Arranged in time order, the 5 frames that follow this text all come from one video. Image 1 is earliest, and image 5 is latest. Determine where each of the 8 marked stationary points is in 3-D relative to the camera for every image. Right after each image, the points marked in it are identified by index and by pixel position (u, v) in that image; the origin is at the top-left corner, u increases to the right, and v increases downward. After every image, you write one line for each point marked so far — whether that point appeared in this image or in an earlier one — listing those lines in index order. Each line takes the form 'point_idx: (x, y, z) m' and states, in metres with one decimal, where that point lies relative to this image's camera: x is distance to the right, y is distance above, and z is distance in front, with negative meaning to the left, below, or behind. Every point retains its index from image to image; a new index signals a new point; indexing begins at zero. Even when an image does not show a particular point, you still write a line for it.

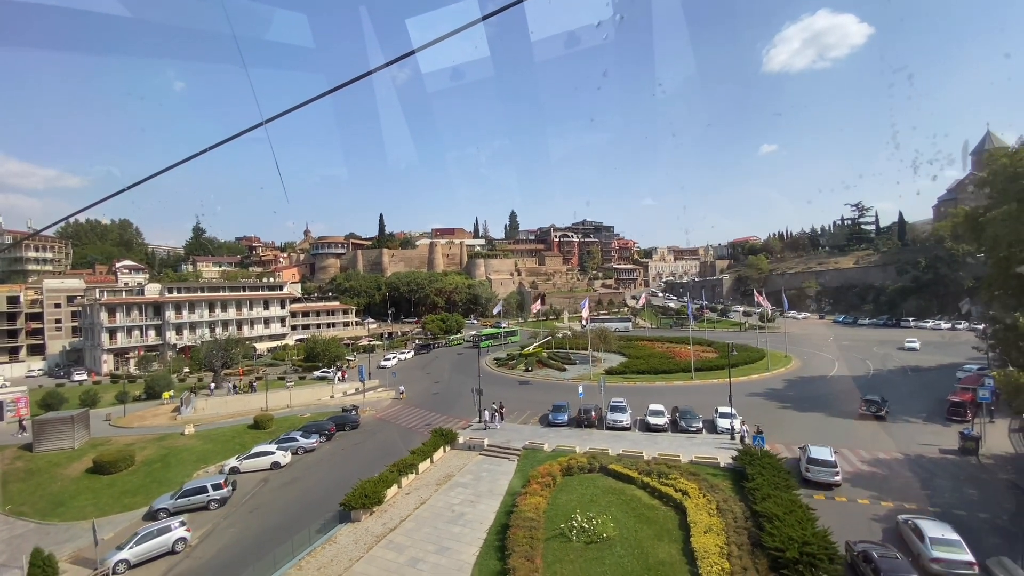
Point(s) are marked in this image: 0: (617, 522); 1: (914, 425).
0: (+2.6, -5.7, +11.8) m
1: (+16.1, -5.6, +19.2) m
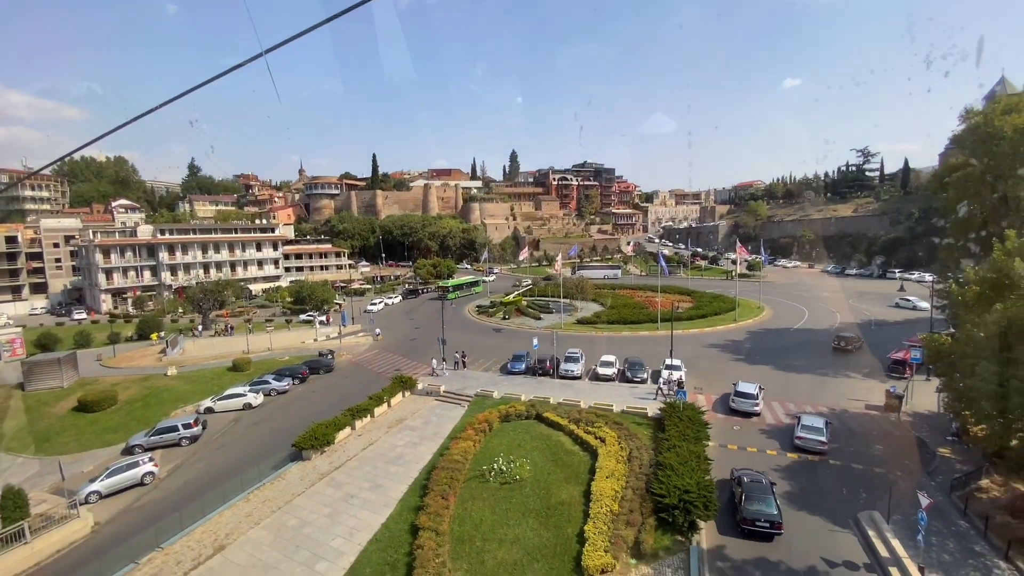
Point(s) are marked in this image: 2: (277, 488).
0: (+0.6, -4.8, +13.0) m
1: (+14.3, -3.9, +20.2) m
2: (-6.4, -5.4, +13.1) m
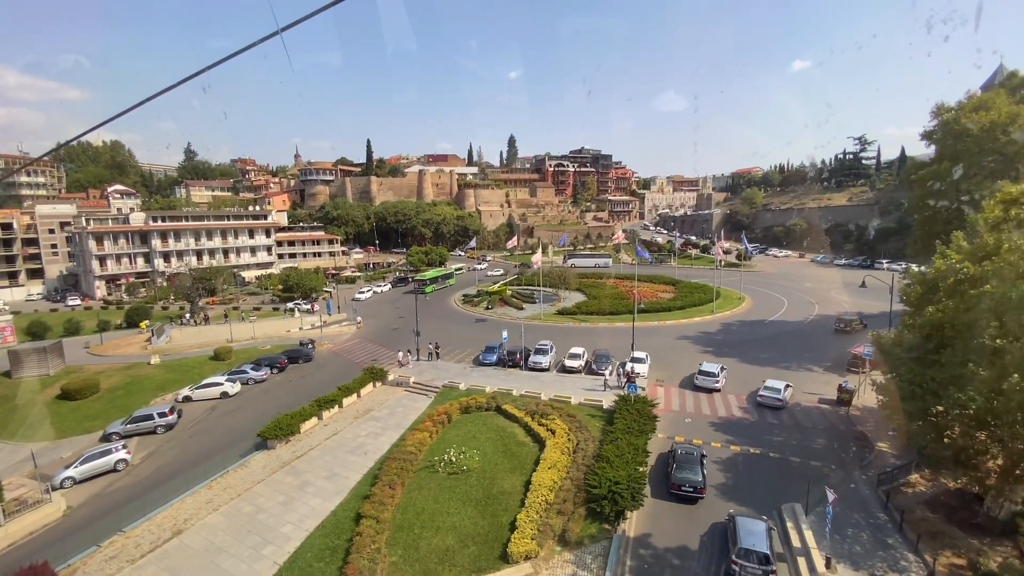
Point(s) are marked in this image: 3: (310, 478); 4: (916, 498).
0: (-0.8, -4.8, +13.6) m
1: (+12.9, -3.7, +20.7) m
2: (-7.8, -5.4, +13.8) m
3: (-5.6, -5.3, +13.3) m
4: (+10.3, -5.3, +12.2) m
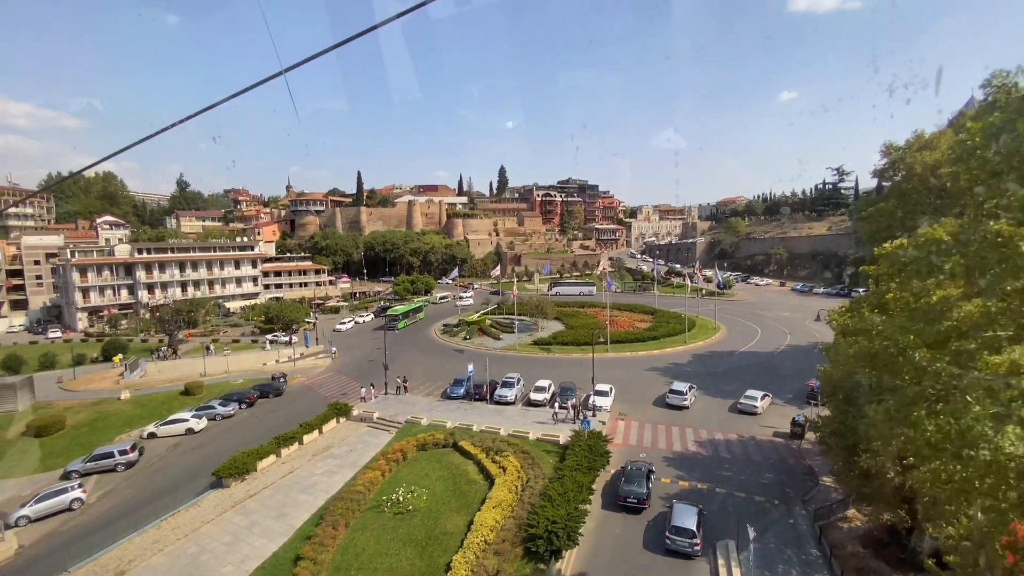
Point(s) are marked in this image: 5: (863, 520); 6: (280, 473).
0: (-2.3, -6.0, +13.8) m
1: (+11.4, -5.2, +21.0) m
2: (-9.3, -6.6, +13.8) m
3: (-7.1, -6.5, +13.5) m
4: (+8.8, -6.4, +12.5) m
5: (+9.5, -6.3, +13.0) m
6: (-7.7, -6.2, +16.0) m
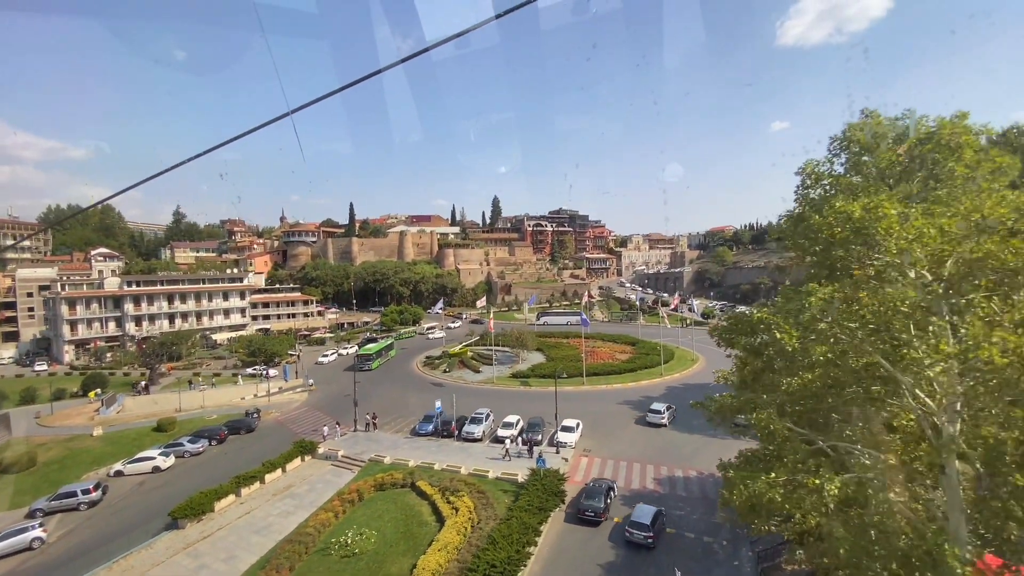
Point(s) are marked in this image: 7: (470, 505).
0: (-3.8, -7.2, +13.9) m
1: (+9.9, -6.8, +21.2) m
2: (-10.7, -7.8, +13.9) m
3: (-8.6, -7.7, +13.5) m
4: (+7.3, -7.5, +12.6) m
5: (+8.1, -7.5, +13.1) m
6: (-9.2, -7.6, +16.1) m
7: (-1.2, -6.9, +15.3) m
